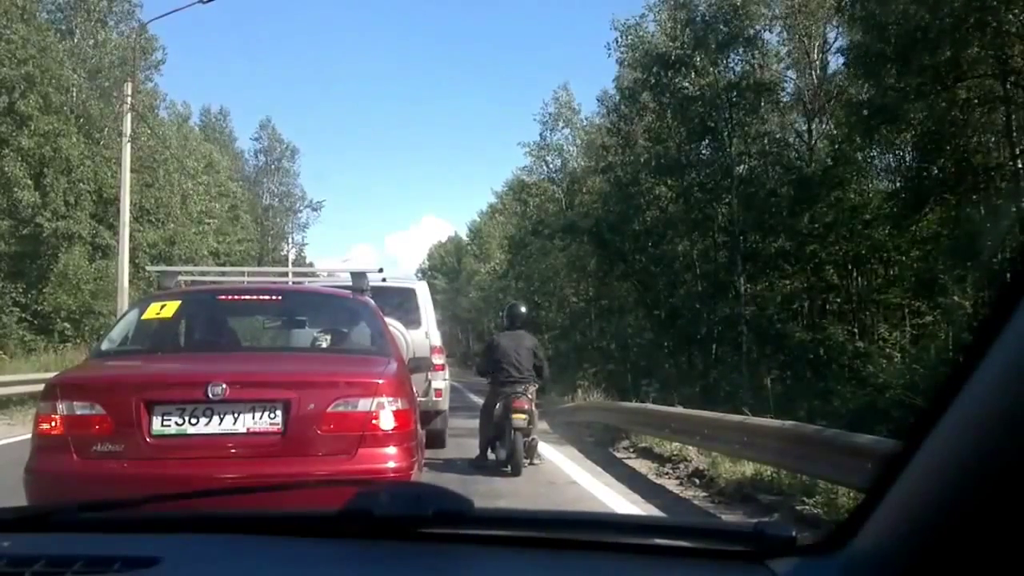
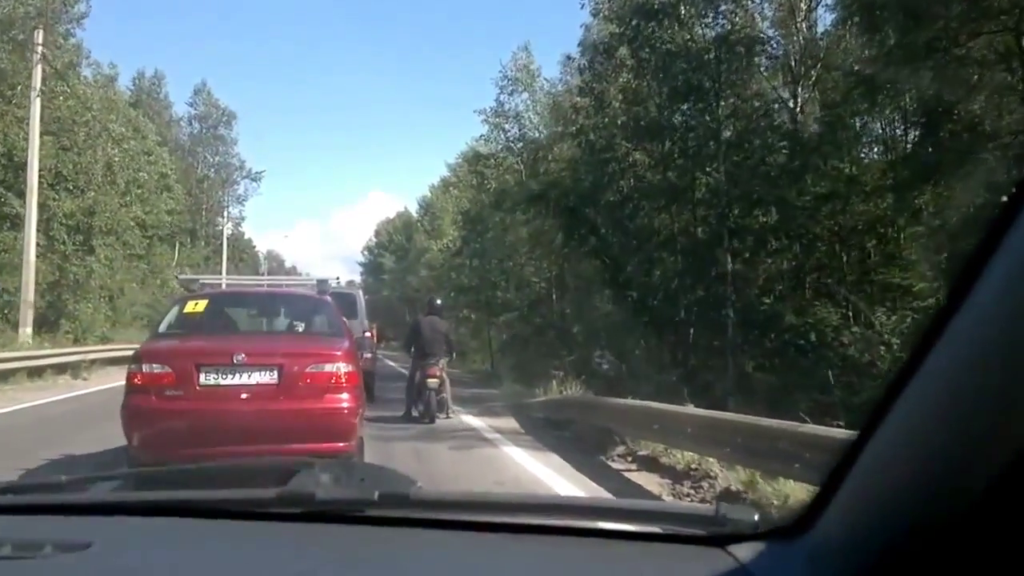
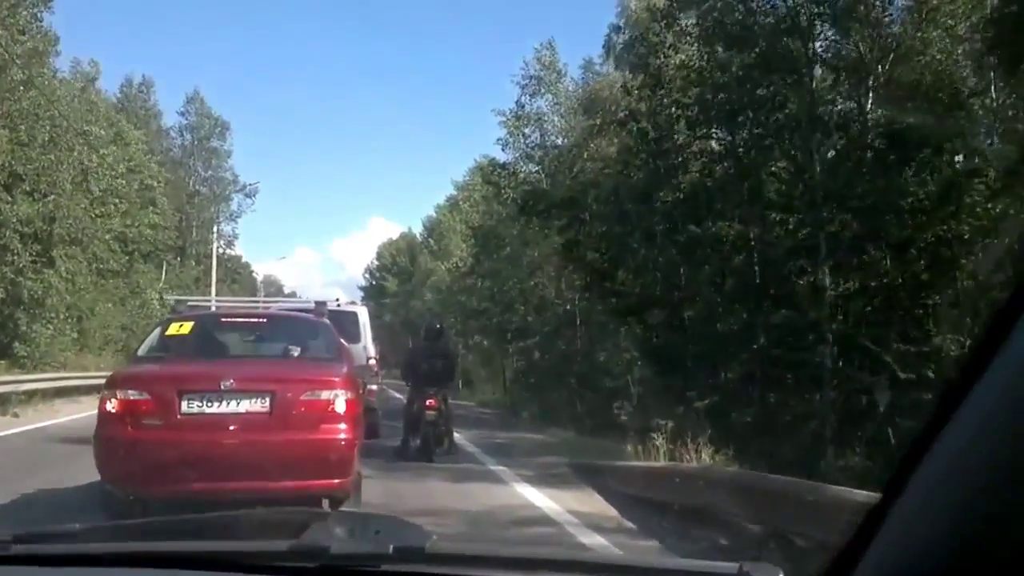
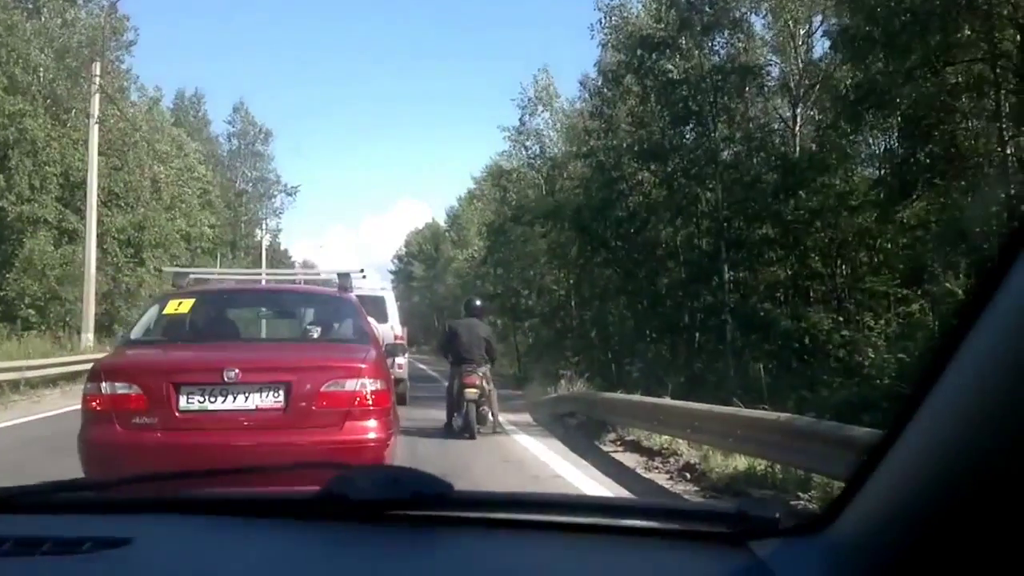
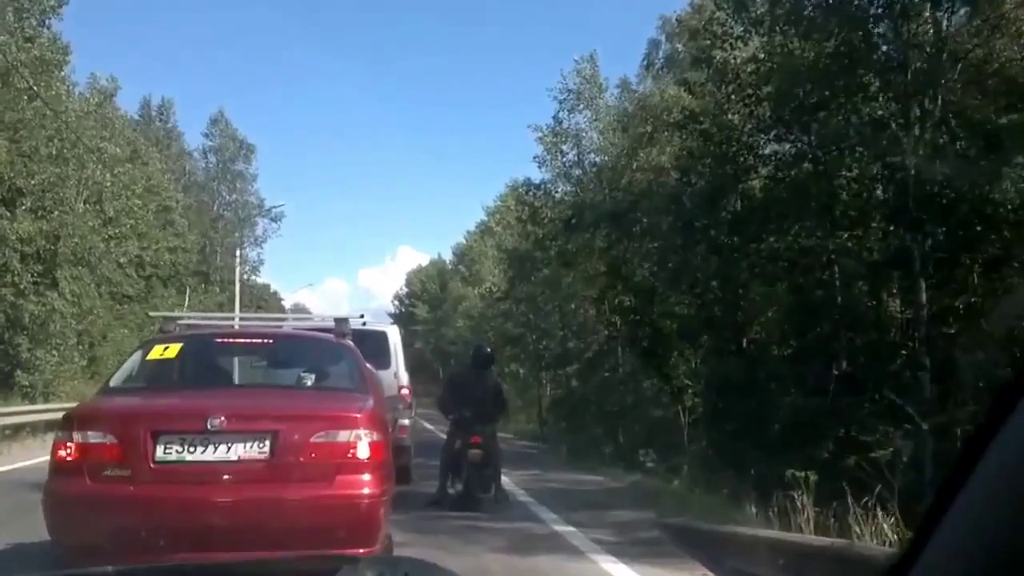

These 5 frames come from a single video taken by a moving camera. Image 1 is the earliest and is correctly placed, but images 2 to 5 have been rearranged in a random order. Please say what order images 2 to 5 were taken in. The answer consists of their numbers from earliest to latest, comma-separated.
4, 2, 3, 5
